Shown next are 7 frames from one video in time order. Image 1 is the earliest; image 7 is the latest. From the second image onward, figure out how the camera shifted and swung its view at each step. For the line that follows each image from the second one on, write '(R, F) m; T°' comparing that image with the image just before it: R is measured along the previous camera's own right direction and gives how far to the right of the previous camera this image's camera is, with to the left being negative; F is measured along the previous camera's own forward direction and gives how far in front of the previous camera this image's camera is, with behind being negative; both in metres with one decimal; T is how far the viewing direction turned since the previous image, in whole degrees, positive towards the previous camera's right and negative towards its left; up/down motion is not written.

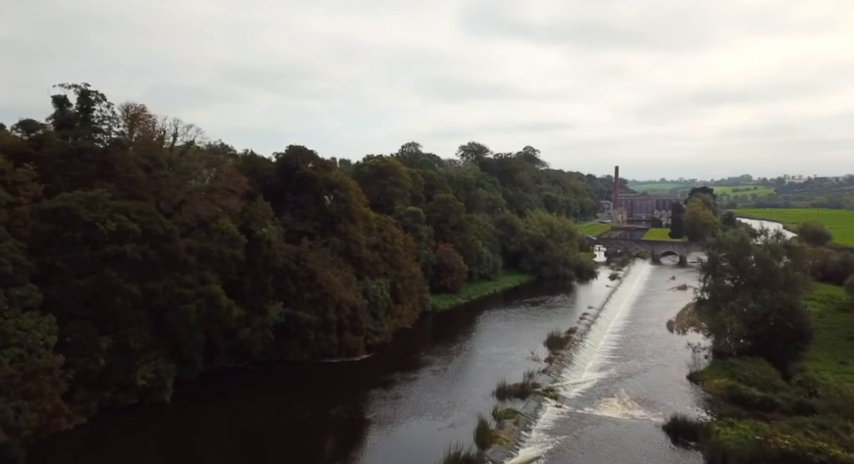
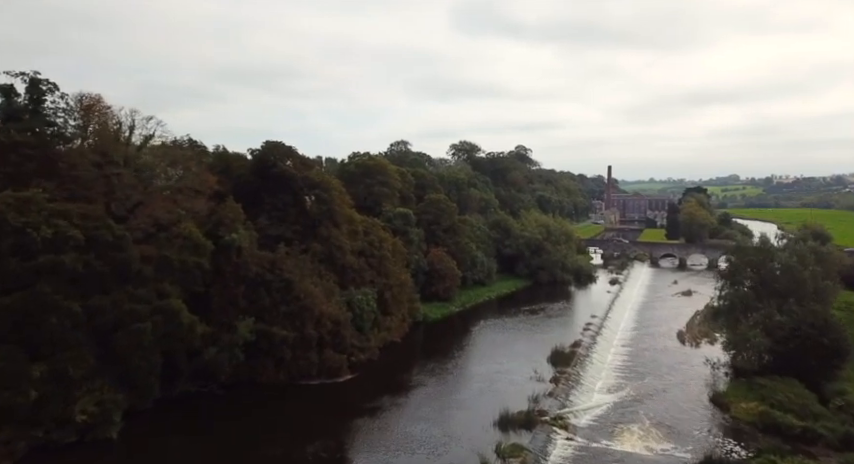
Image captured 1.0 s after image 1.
(-0.1, +4.4) m; +1°
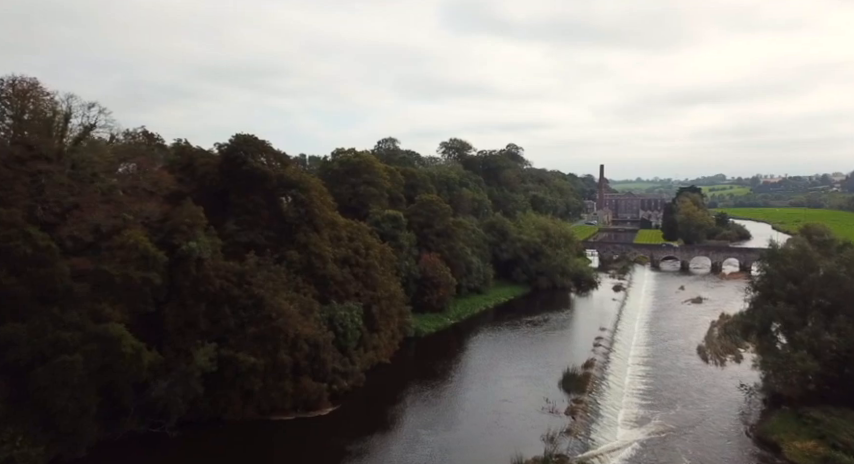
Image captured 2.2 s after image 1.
(-0.3, +5.4) m; +1°
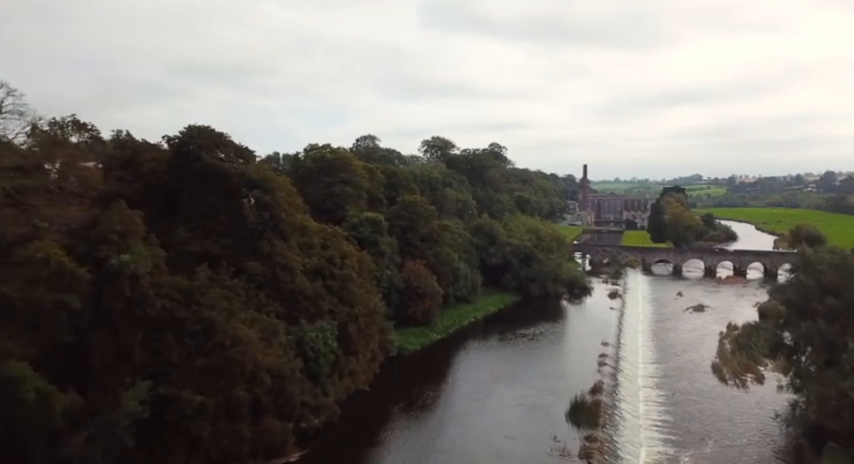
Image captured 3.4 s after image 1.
(-0.3, +5.3) m; +2°
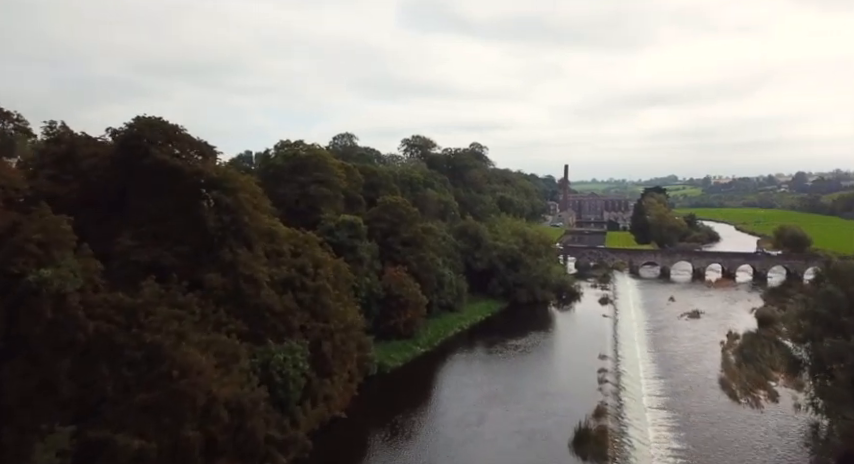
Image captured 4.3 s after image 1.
(-0.3, +3.9) m; +2°
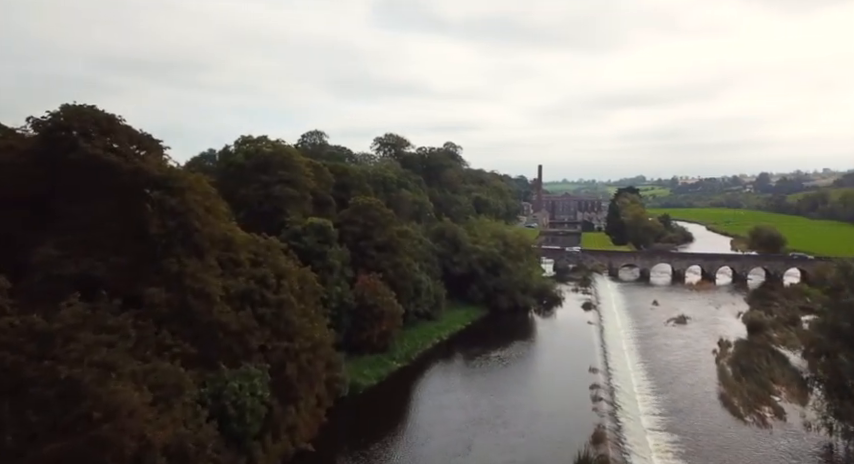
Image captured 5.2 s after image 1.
(-0.3, +3.6) m; +3°
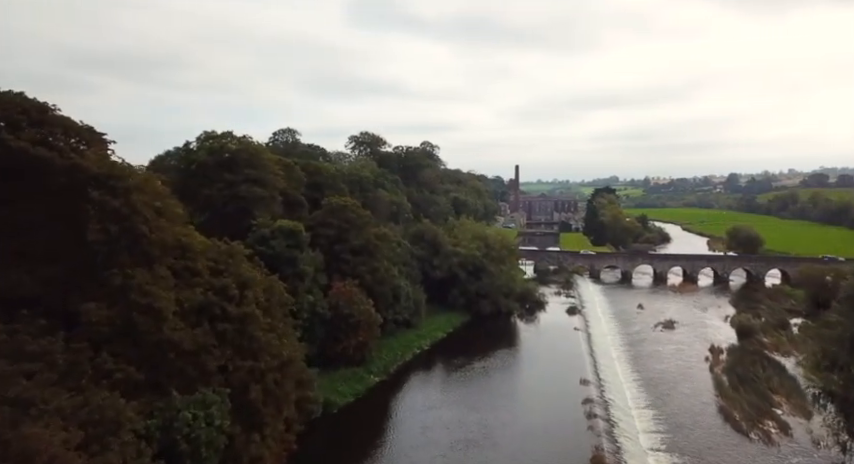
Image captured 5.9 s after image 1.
(-0.2, +2.8) m; +2°
